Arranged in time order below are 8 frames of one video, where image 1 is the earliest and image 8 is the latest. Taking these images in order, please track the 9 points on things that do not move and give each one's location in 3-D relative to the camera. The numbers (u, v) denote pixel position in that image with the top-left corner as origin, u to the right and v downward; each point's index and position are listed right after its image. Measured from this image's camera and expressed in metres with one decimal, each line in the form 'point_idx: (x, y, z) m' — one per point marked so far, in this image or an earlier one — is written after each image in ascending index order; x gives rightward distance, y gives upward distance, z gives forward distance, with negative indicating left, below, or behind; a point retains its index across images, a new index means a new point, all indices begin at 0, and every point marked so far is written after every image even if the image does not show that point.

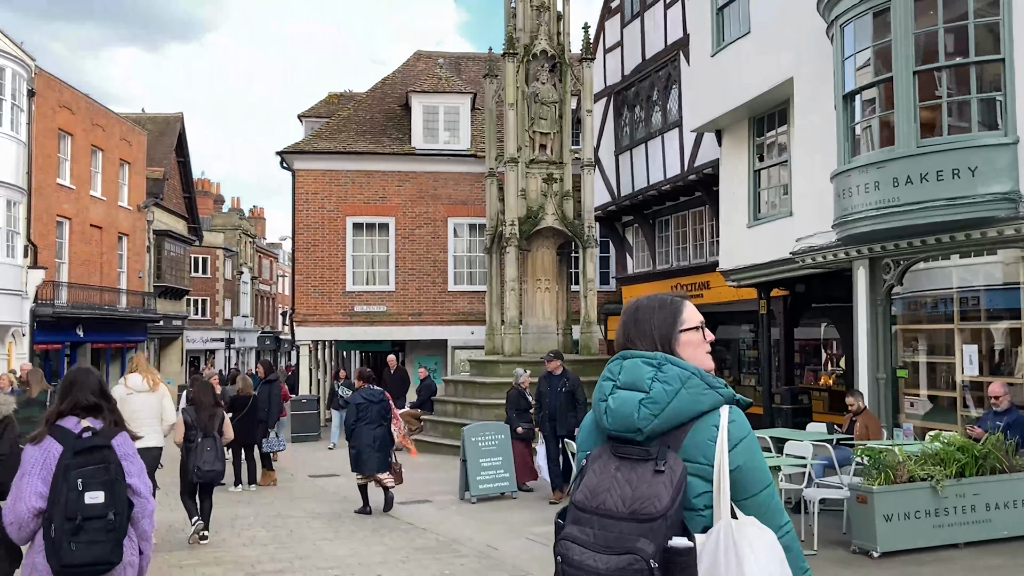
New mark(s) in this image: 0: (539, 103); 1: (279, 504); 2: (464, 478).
0: (+0.5, +3.2, +16.2) m
1: (-2.6, -2.4, +10.5) m
2: (-0.5, -2.1, +10.5) m
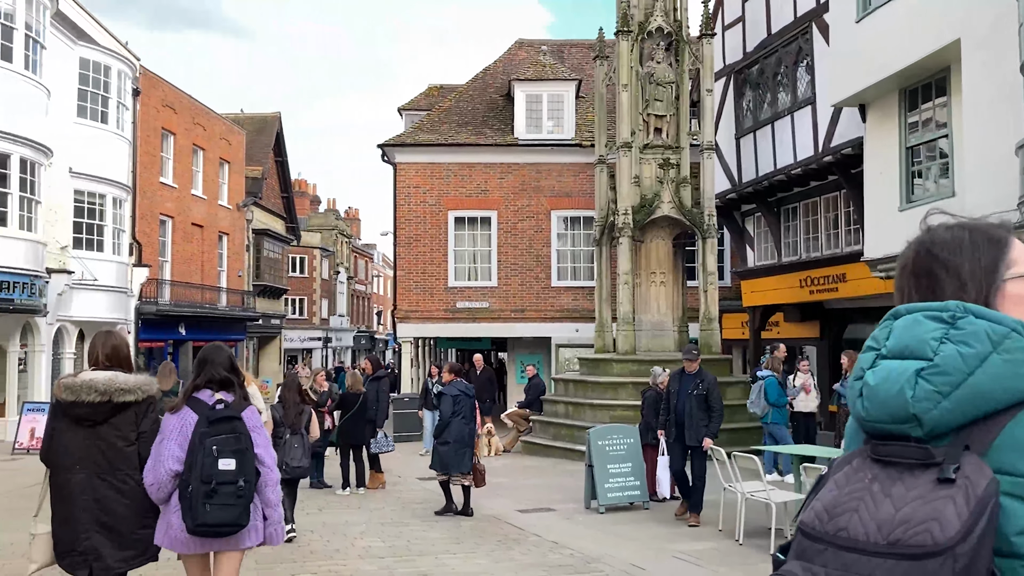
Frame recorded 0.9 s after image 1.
0: (+2.3, +3.3, +15.2) m
1: (-1.3, -2.3, +9.7) m
2: (+0.8, -2.0, +9.6) m
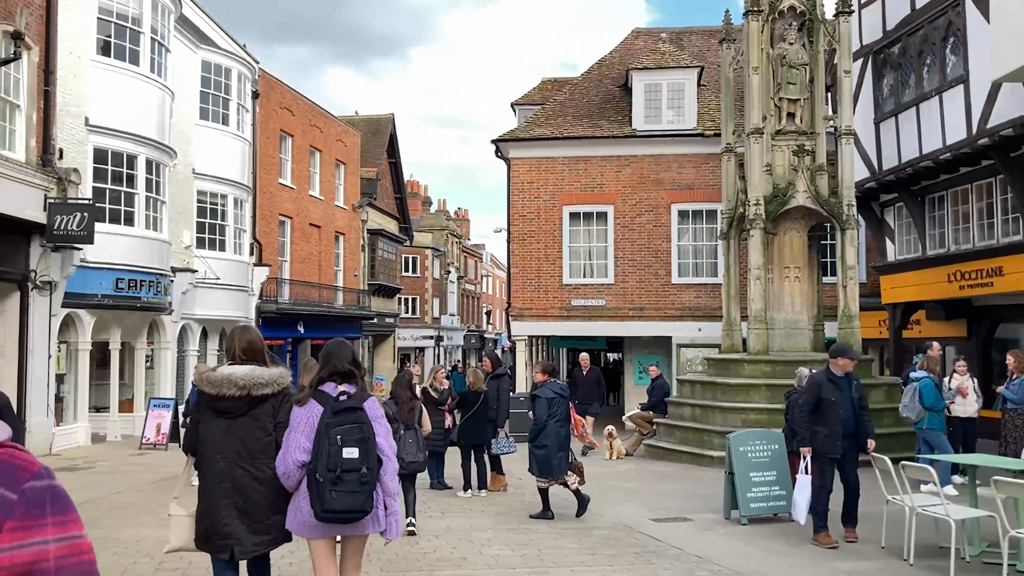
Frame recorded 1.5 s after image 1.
0: (+4.2, +3.4, +14.3) m
1: (0.0, -2.3, +9.2) m
2: (+2.1, -2.0, +8.9) m
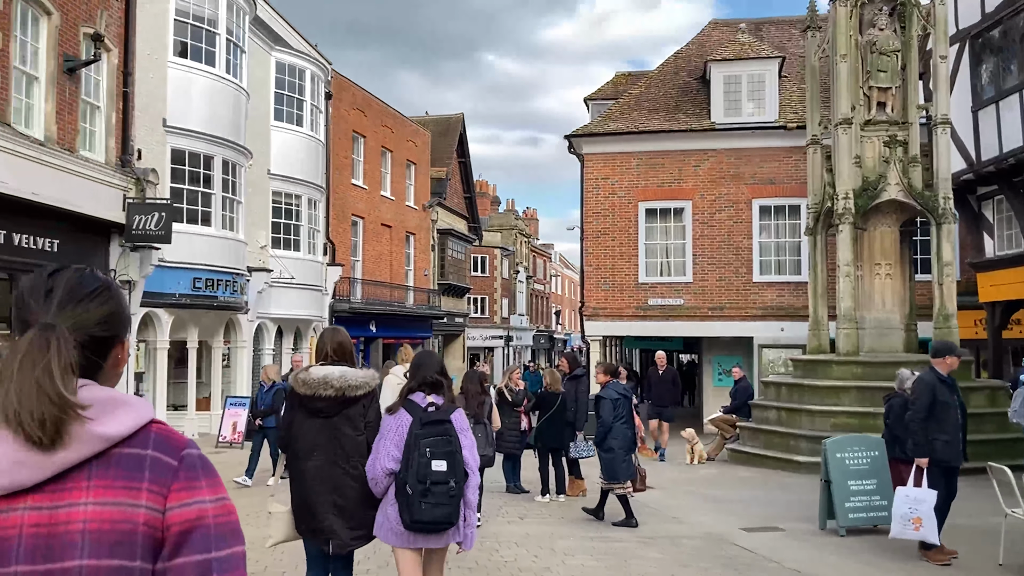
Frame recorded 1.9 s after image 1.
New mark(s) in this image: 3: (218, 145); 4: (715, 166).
0: (+5.3, +3.4, +13.6) m
1: (+0.8, -2.2, +8.9) m
2: (+2.8, -1.9, +8.4) m
3: (-5.7, +2.8, +18.1) m
4: (+4.1, +2.5, +18.8) m
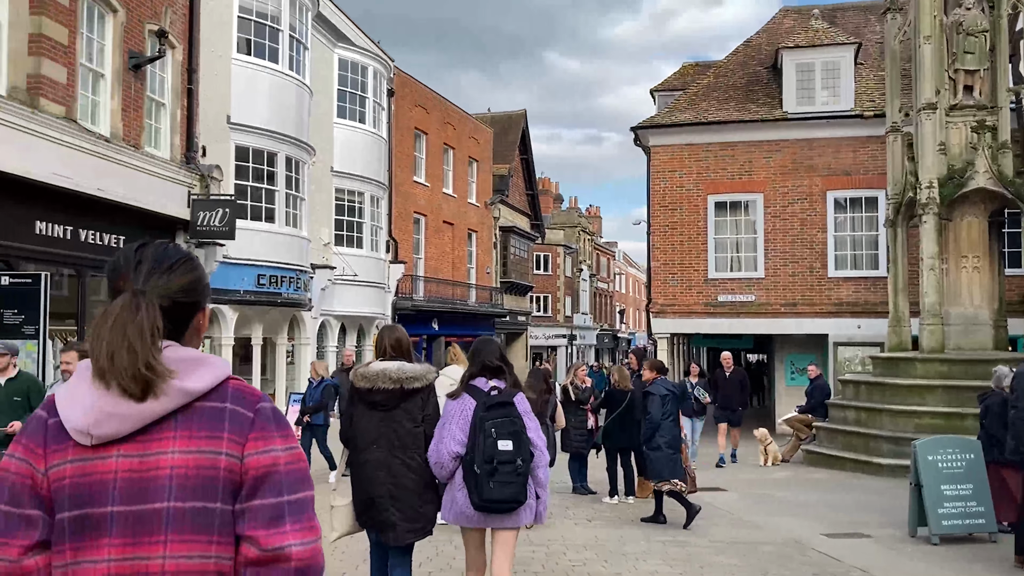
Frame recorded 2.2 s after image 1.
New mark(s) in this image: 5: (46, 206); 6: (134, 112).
0: (+6.2, +3.5, +12.9) m
1: (+1.4, -2.2, +8.5) m
2: (+3.4, -1.9, +7.8) m
3: (-4.4, +2.8, +18.1) m
4: (+5.3, +2.5, +18.2) m
5: (-5.9, +1.0, +11.8) m
6: (-5.6, +2.6, +13.8) m
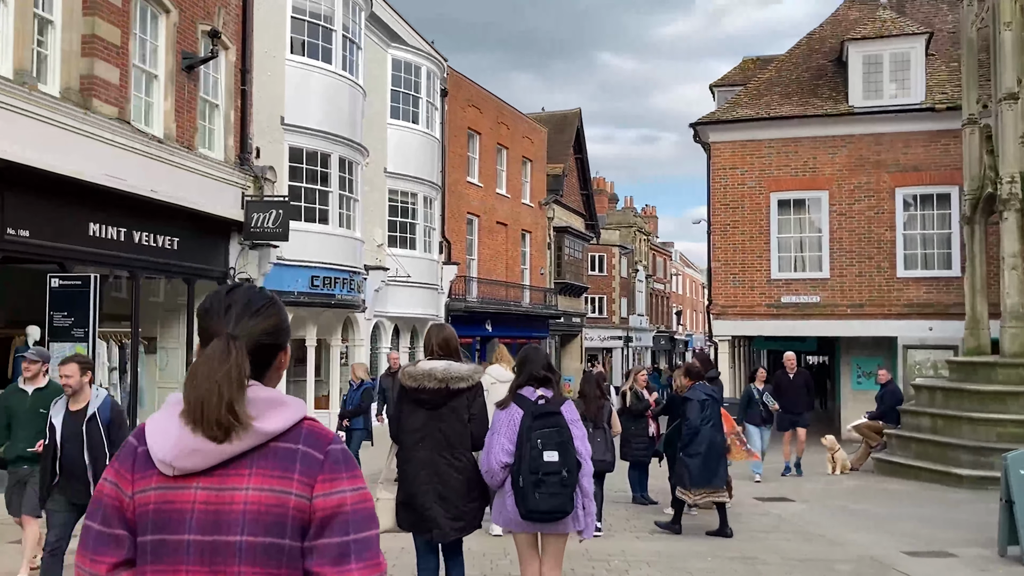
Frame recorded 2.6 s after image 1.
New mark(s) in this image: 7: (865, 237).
0: (+7.0, +3.5, +12.1) m
1: (+1.9, -2.2, +8.0) m
2: (+3.8, -1.9, +7.2) m
3: (-3.4, +2.8, +17.9) m
4: (+6.4, +2.5, +17.5) m
5: (-5.2, +1.0, +11.8) m
6: (-4.8, +2.6, +13.8) m
7: (+6.5, +1.0, +17.4) m
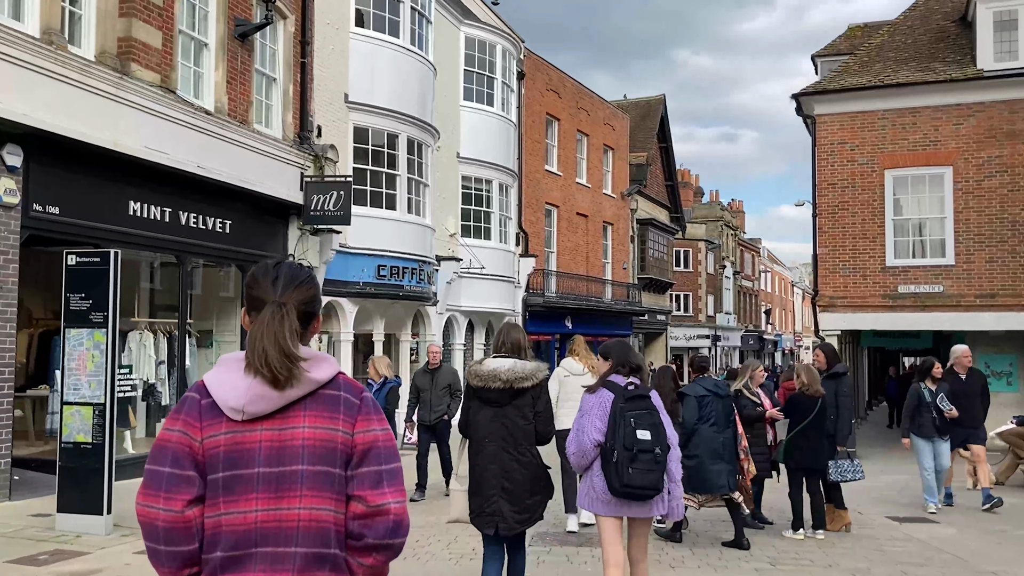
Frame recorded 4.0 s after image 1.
0: (+7.9, +3.7, +10.1) m
1: (+2.5, -2.0, +6.4) m
2: (+4.4, -1.7, +5.4) m
3: (-1.9, +3.0, +16.7) m
4: (+7.8, +2.7, +15.4) m
5: (-4.2, +1.2, +10.7) m
6: (-3.7, +2.7, +12.7) m
7: (+7.9, +1.2, +15.3) m
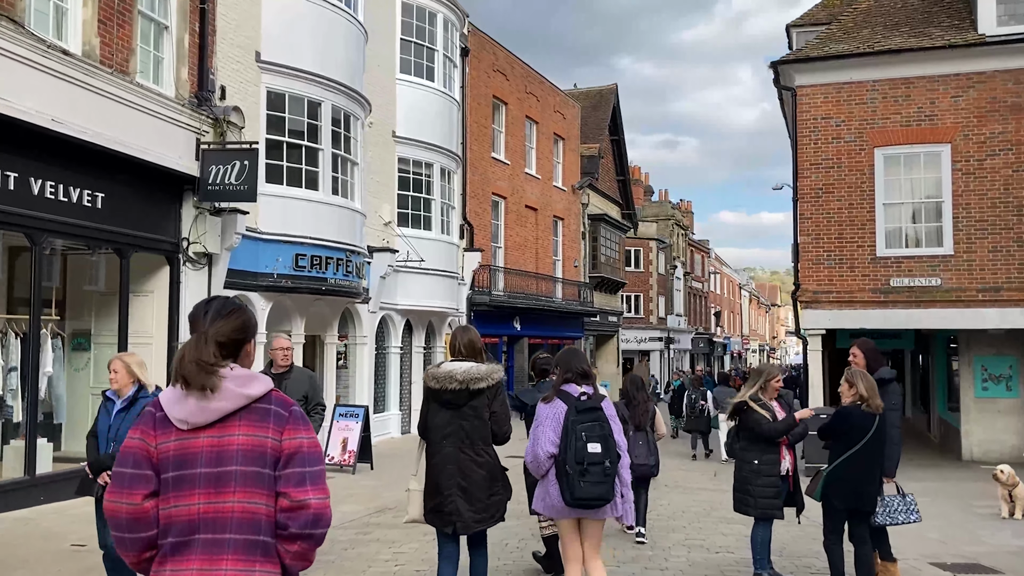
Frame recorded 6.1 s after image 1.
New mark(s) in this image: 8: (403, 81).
0: (+7.4, +3.8, +8.4) m
1: (+2.2, -1.8, +4.3) m
2: (+4.1, -1.5, +3.5) m
3: (-2.8, +3.1, +14.4) m
4: (+6.9, +2.8, +13.7) m
5: (-4.8, +1.3, +8.3) m
6: (-4.3, +2.9, +10.3) m
7: (+7.1, +1.3, +13.6) m
8: (-2.1, +4.1, +18.5) m
